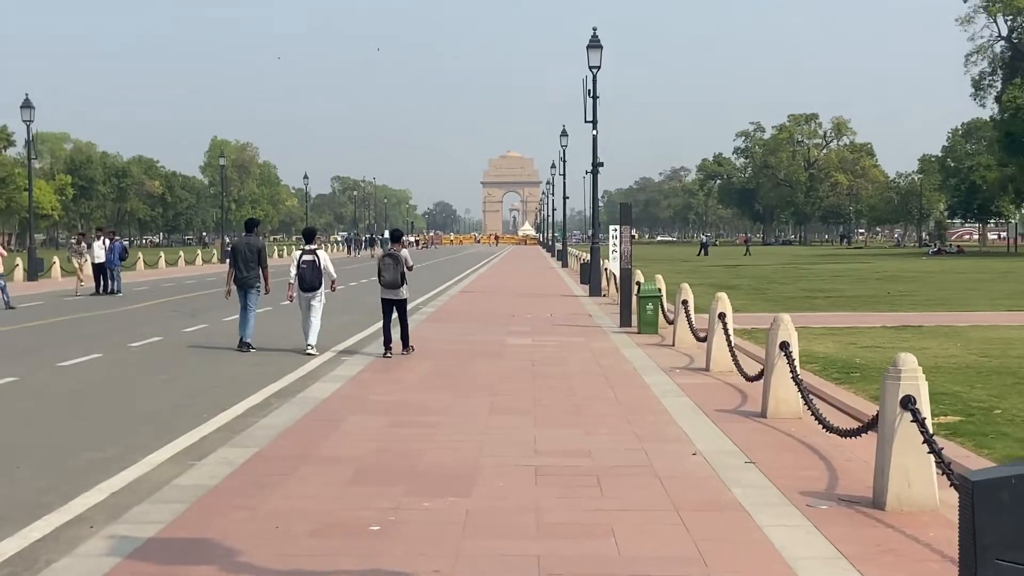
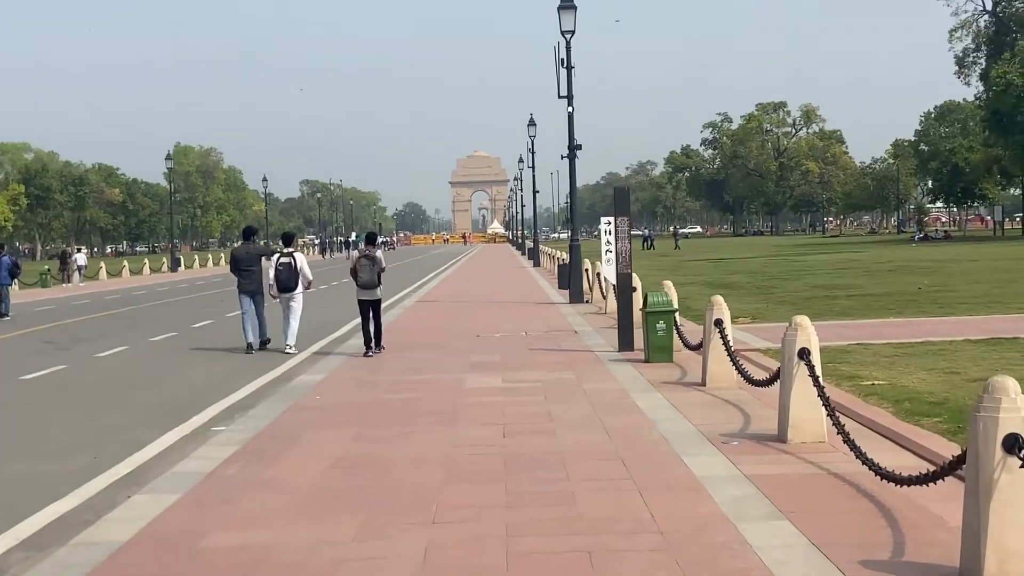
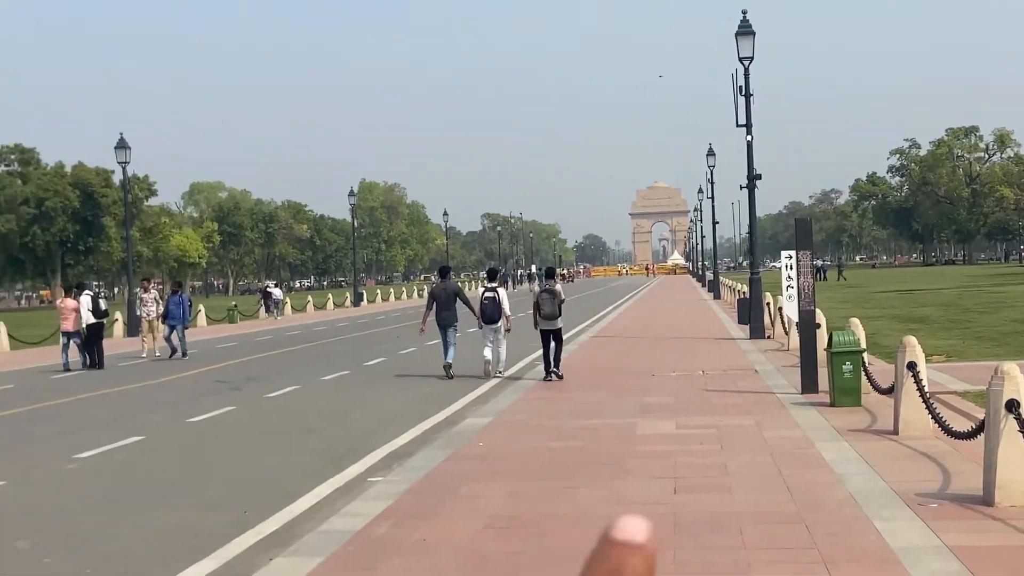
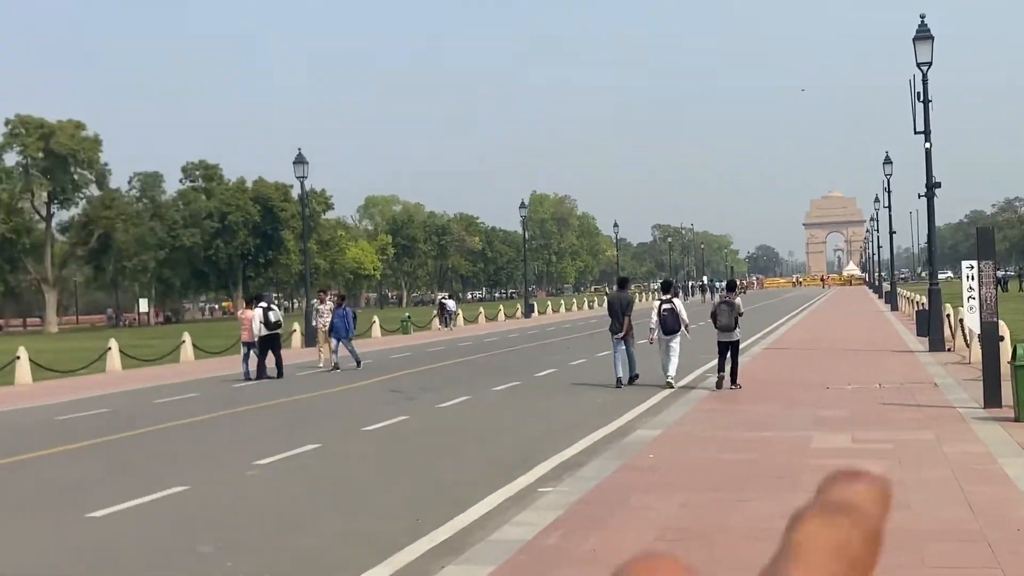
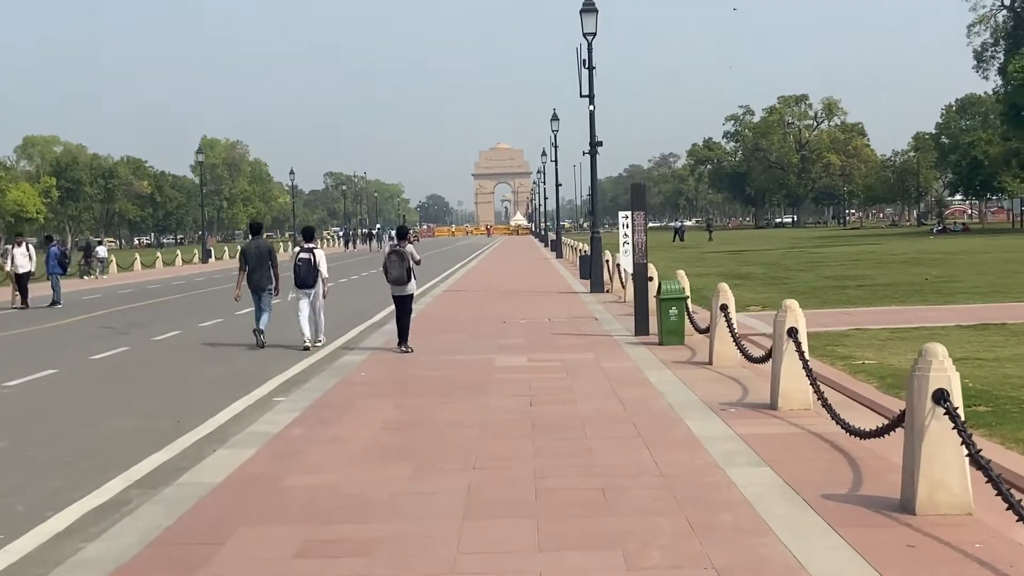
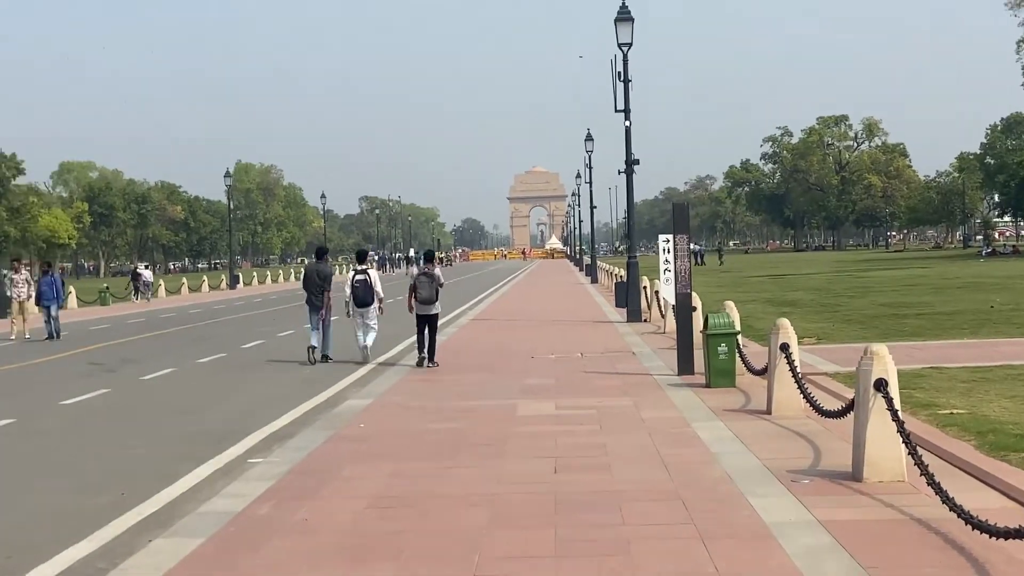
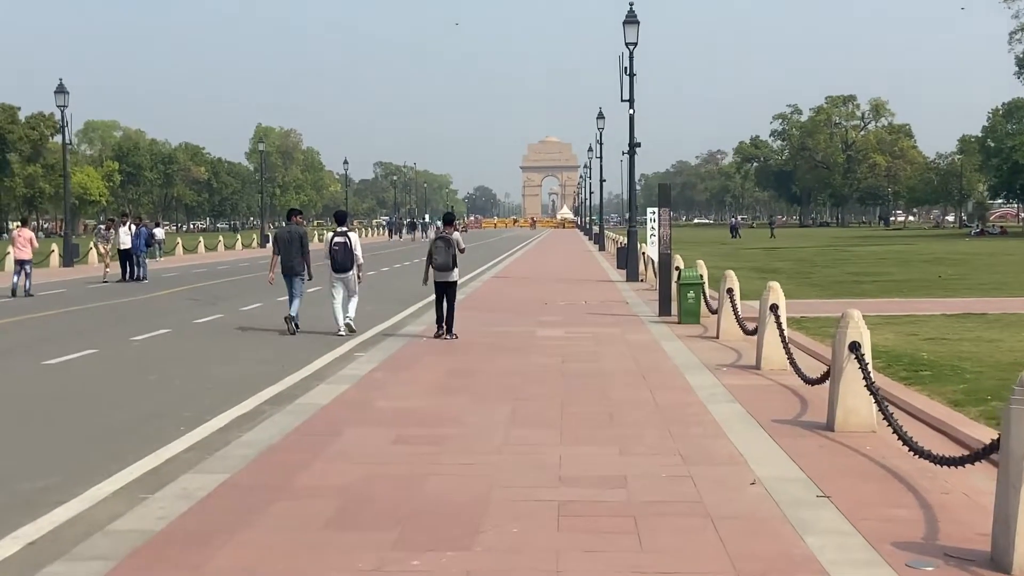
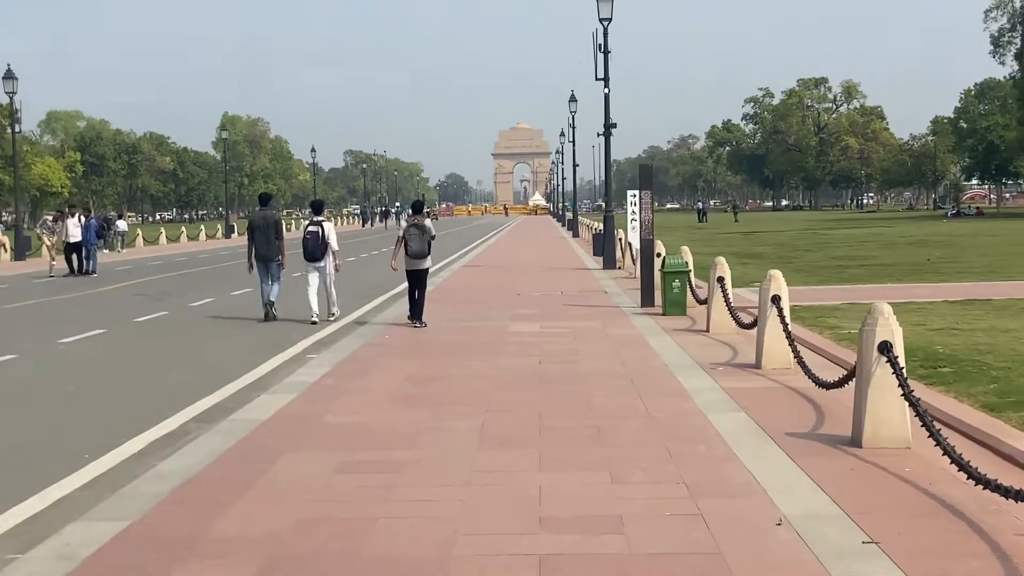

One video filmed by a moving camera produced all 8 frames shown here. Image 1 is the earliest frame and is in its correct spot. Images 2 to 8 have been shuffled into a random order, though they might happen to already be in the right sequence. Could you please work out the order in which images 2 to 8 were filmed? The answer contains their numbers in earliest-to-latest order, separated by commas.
7, 8, 5, 2, 6, 3, 4
